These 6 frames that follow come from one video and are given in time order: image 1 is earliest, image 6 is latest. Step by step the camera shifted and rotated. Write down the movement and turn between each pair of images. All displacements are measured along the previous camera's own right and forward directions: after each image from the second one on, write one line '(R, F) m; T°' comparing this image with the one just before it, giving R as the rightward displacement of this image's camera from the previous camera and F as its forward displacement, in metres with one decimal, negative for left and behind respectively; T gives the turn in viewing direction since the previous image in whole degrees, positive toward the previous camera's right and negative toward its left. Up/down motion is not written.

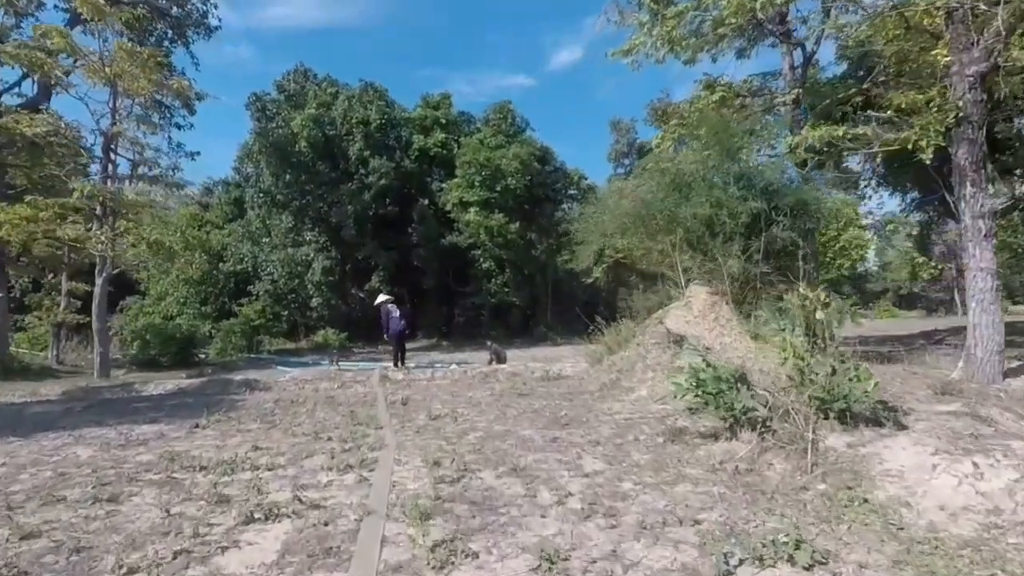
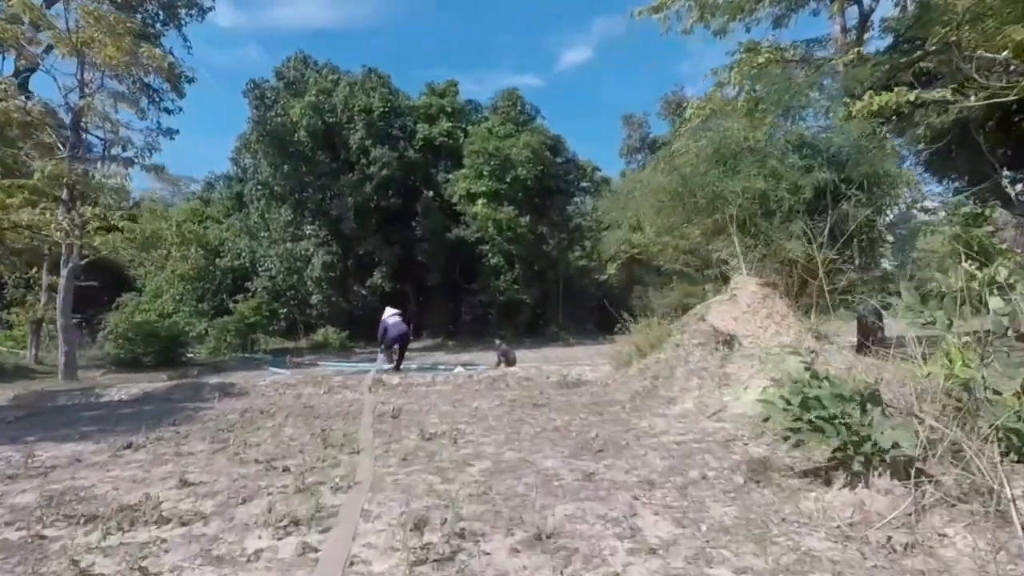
(-0.1, +1.8) m; -1°
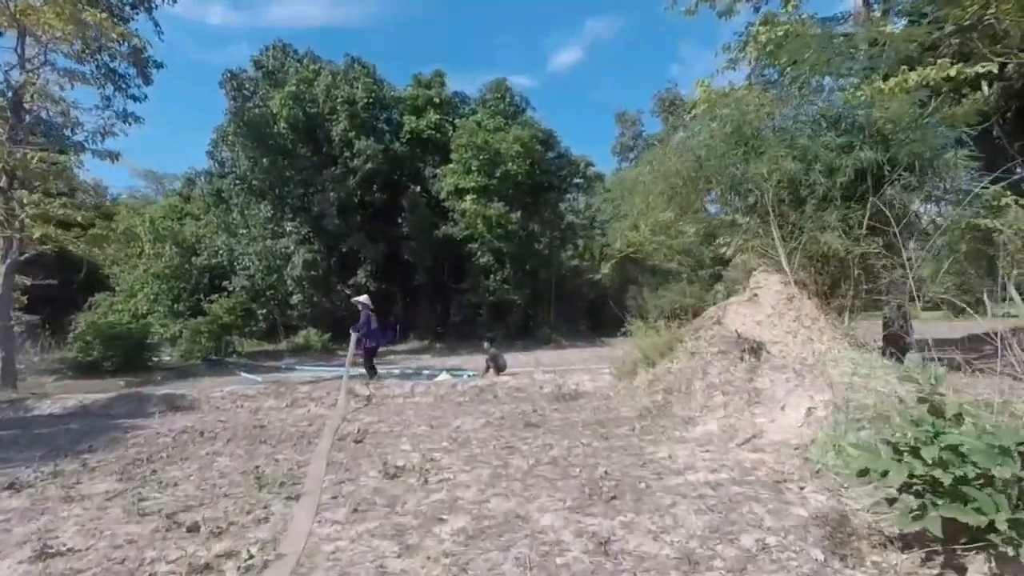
(0.0, +1.4) m; +1°
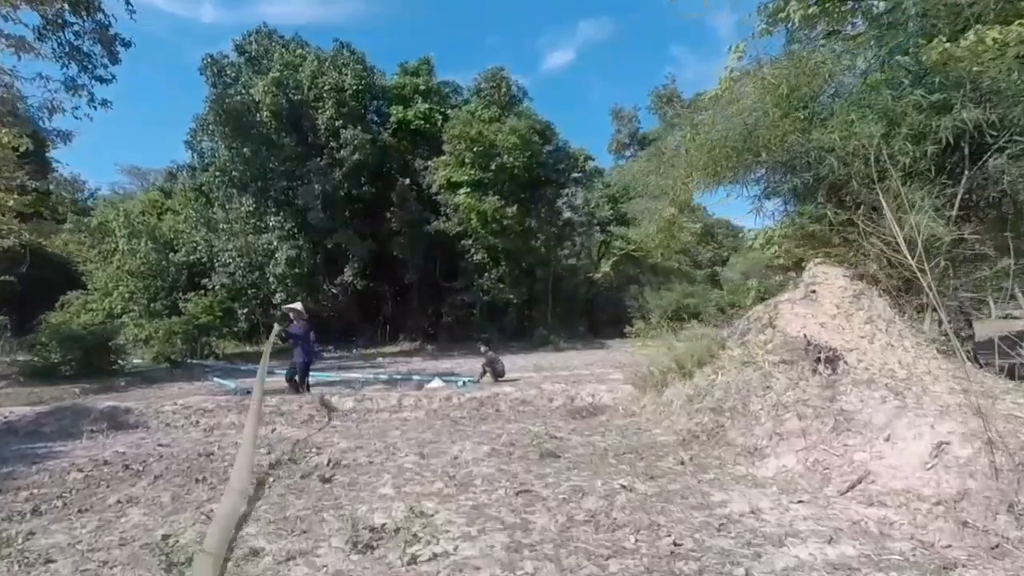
(-0.2, +1.6) m; +1°
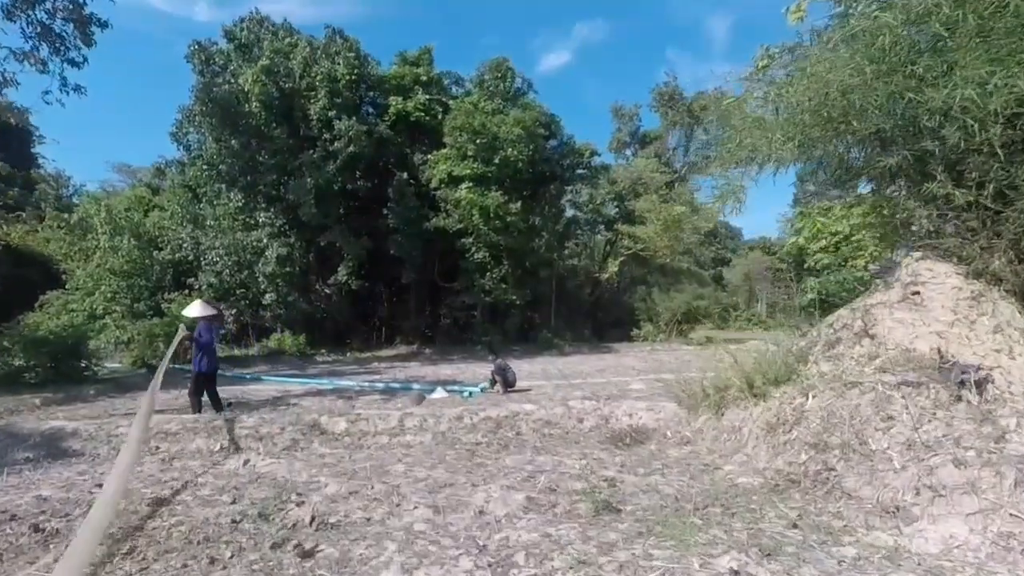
(-0.4, +1.5) m; +1°
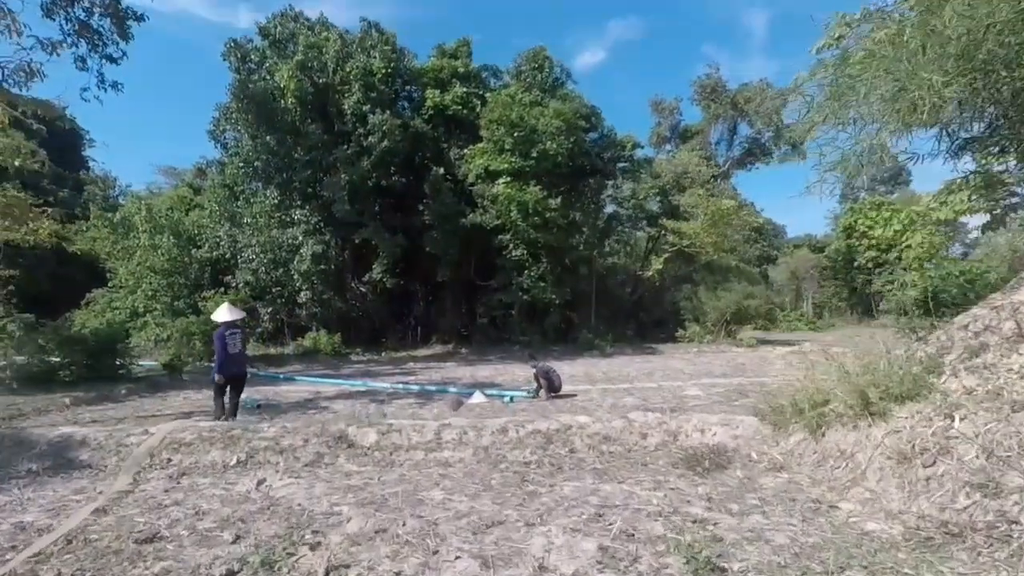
(-0.2, +1.0) m; -3°
